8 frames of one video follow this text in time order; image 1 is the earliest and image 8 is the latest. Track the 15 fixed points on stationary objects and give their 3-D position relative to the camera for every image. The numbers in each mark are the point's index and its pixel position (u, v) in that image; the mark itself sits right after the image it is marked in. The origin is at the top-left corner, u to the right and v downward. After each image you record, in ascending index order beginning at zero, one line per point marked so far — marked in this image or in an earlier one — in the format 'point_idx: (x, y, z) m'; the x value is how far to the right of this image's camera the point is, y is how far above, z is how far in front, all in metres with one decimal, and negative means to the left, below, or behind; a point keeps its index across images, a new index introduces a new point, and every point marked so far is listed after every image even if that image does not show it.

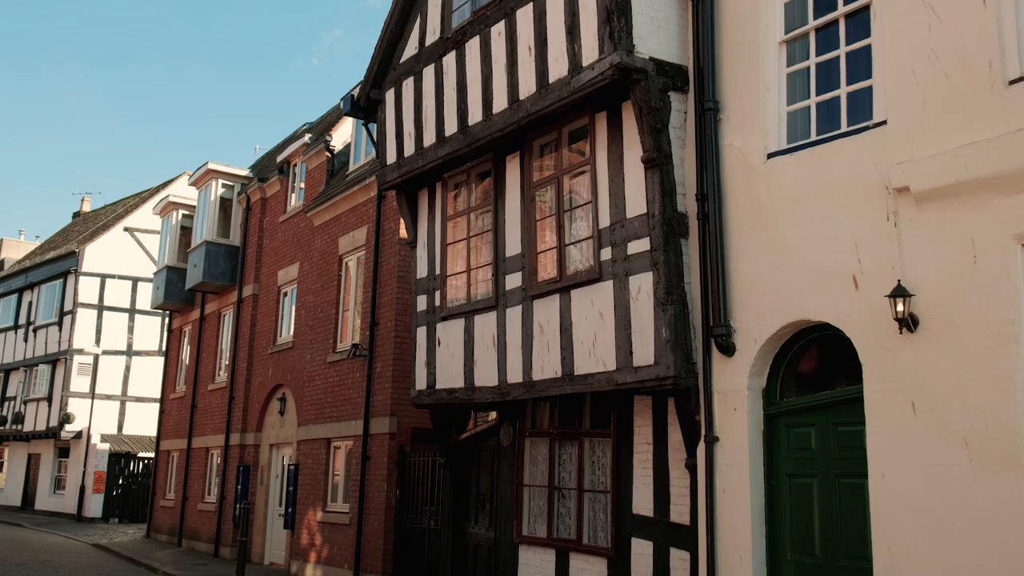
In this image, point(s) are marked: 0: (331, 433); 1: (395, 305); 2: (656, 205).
0: (-2.8, -2.3, +15.3) m
1: (-1.7, -0.2, +14.2) m
2: (+1.2, +0.7, +8.5) m
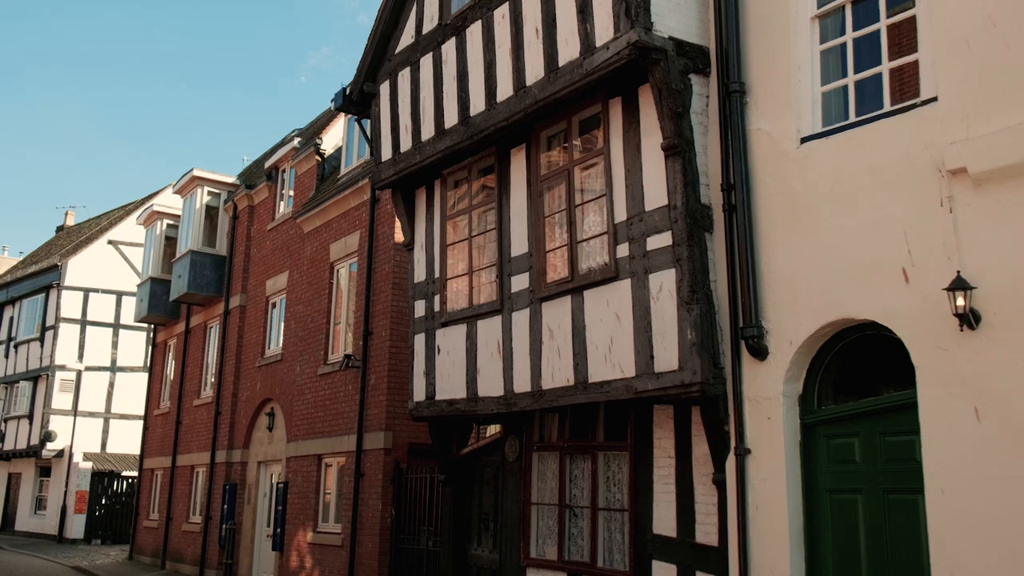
0: (-2.8, -2.4, +14.5) m
1: (-1.6, -0.3, +13.5) m
2: (+1.3, +0.7, +7.8) m
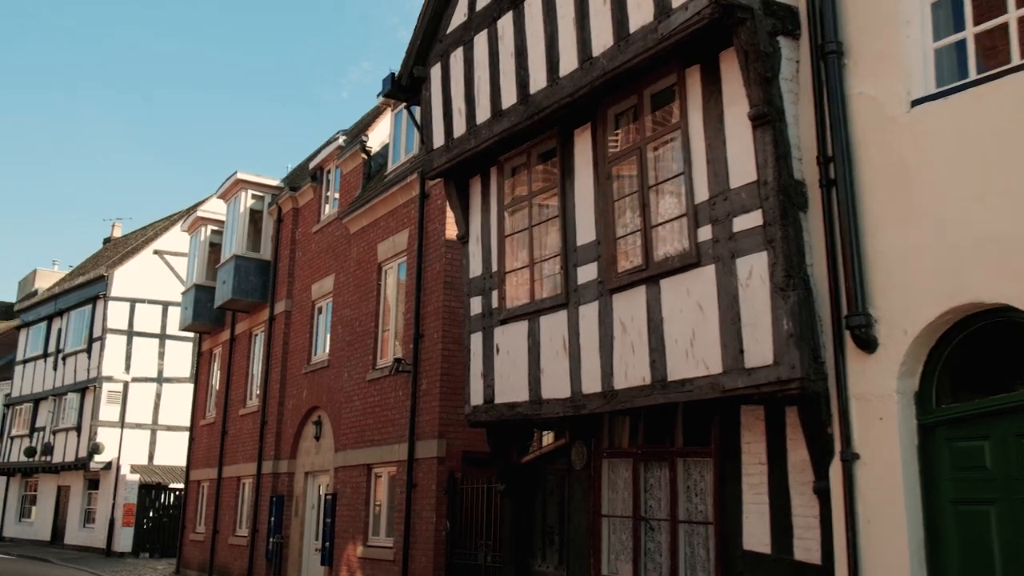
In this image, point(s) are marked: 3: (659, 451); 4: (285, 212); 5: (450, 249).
0: (-2.0, -2.4, +13.8) m
1: (-0.9, -0.3, +12.7) m
2: (+1.8, +0.8, +7.0) m
3: (+1.2, -1.4, +8.3) m
4: (-4.4, +1.5, +19.1) m
5: (-0.8, +0.5, +13.0) m
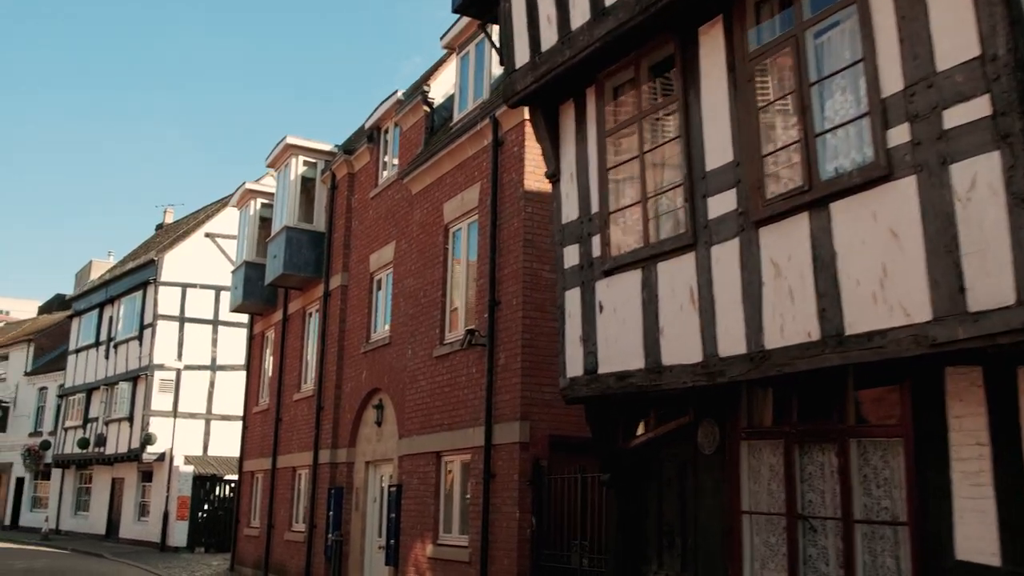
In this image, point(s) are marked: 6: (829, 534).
0: (-0.9, -1.9, +12.1) m
1: (+0.1, +0.1, +11.0) m
2: (+2.5, +1.3, +5.1) m
3: (+2.0, -0.9, +6.5) m
4: (-3.1, +1.9, +17.5) m
5: (+0.2, +1.0, +11.2) m
6: (+2.0, -1.6, +6.3) m
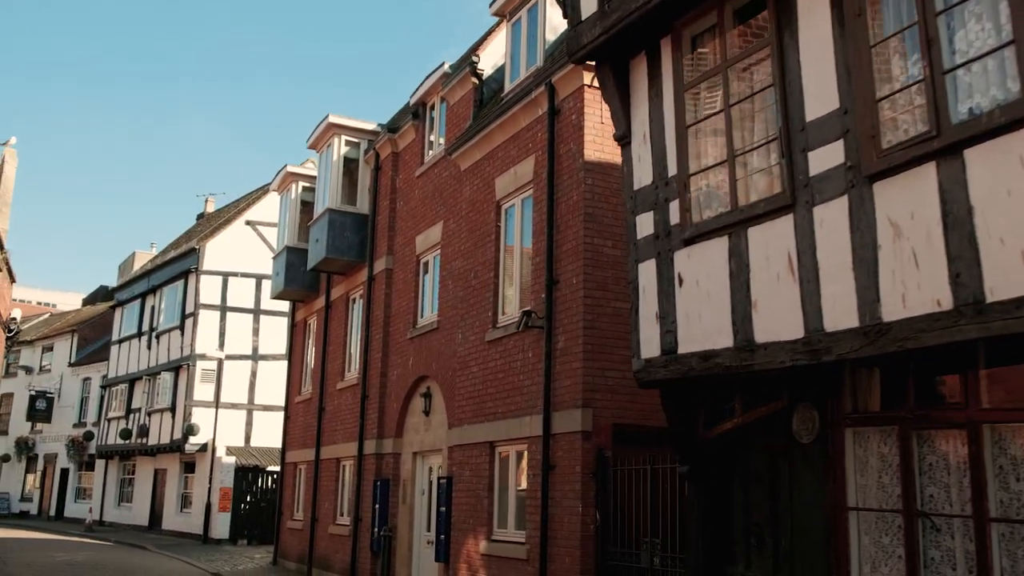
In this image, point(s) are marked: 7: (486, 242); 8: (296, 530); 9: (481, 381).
0: (-0.2, -1.7, +11.4) m
1: (+0.7, +0.4, +10.2) m
2: (+2.9, +1.5, +4.2) m
3: (+2.5, -0.7, +5.6) m
4: (-2.2, +2.2, +16.8) m
5: (+0.8, +1.2, +10.4) m
6: (+2.5, -1.4, +5.5) m
7: (-0.3, +0.6, +12.4) m
8: (-4.1, -4.6, +18.9) m
9: (-0.4, -1.1, +12.0) m
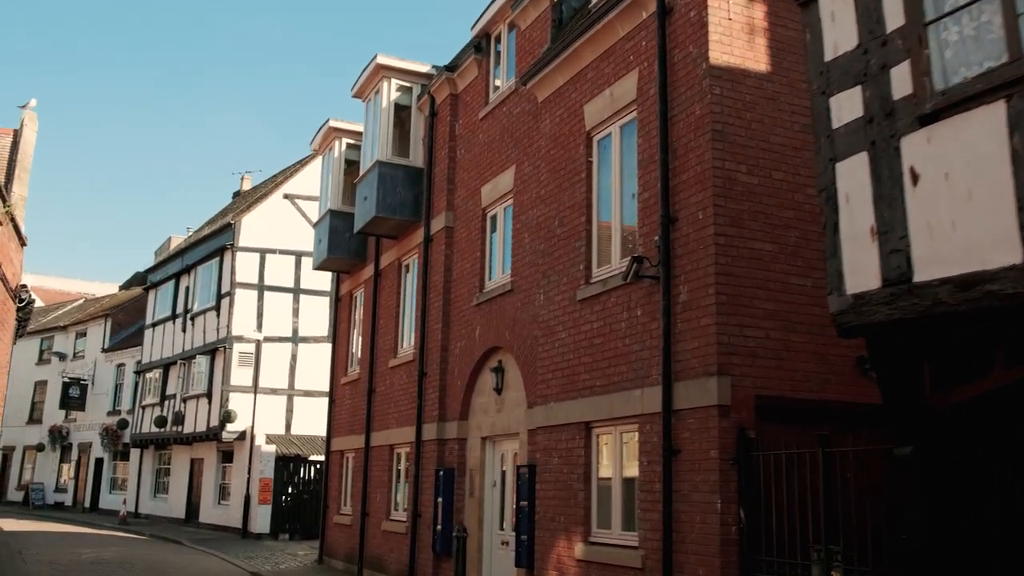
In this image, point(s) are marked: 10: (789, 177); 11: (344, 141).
0: (+0.7, -1.2, +9.3) m
1: (+1.6, +0.9, +8.0) m
2: (+3.5, +2.0, +1.9) m
3: (+3.2, -0.2, +3.4) m
4: (-1.1, +2.8, +14.7) m
5: (+1.7, +1.7, +8.2) m
6: (+3.2, -0.9, +3.3) m
7: (+0.6, +1.1, +10.3) m
8: (-2.9, -4.1, +16.9) m
9: (+0.6, -0.6, +9.8) m
10: (+2.3, +0.9, +8.4) m
11: (-3.1, +2.7, +18.2) m
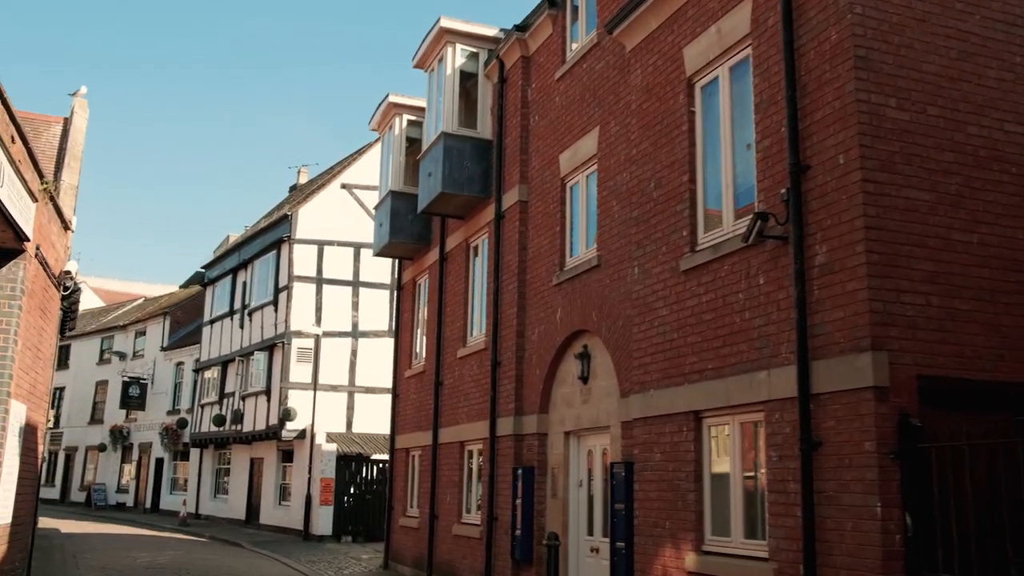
0: (+1.5, -0.9, +7.9) m
1: (+2.3, +1.2, +6.6) m
2: (+3.9, +2.3, +0.4) m
3: (+3.6, +0.1, +1.9) m
4: (0.0, +3.0, +13.5) m
5: (+2.4, +2.0, +6.8) m
6: (+3.7, -0.6, +1.8) m
7: (+1.5, +1.4, +9.0) m
8: (-1.6, -3.8, +15.8) m
9: (+1.4, -0.3, +8.5) m
10: (+3.1, +1.2, +6.9) m
11: (-1.9, +2.9, +17.0) m
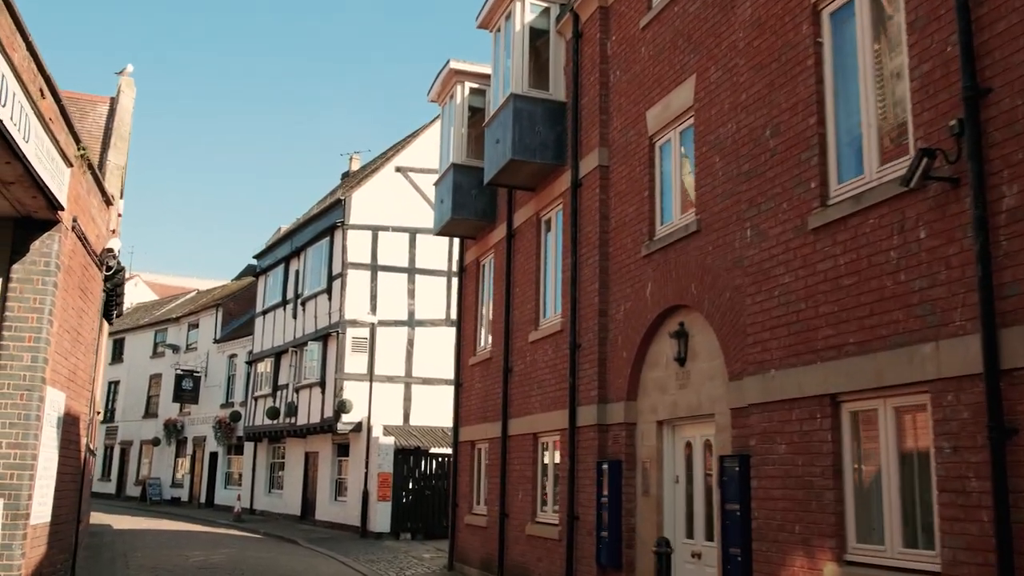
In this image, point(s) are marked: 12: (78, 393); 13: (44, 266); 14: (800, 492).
0: (+2.2, -0.6, +6.6) m
1: (+2.9, +1.4, +5.3) m
2: (+4.2, +2.5, -1.0) m
3: (+4.0, +0.3, +0.5) m
4: (+0.9, +3.3, +12.2) m
5: (+3.0, +2.3, +5.5) m
6: (+4.0, -0.3, +0.4) m
7: (+2.2, +1.7, +7.6) m
8: (-0.5, -3.5, +14.6) m
9: (+2.1, -0.1, +7.2) m
10: (+3.7, +1.5, +5.6) m
11: (-0.7, +3.2, +15.9) m
12: (-4.9, -1.2, +11.2) m
13: (-4.3, +0.2, +9.1) m
14: (+2.1, -1.4, +7.0) m
